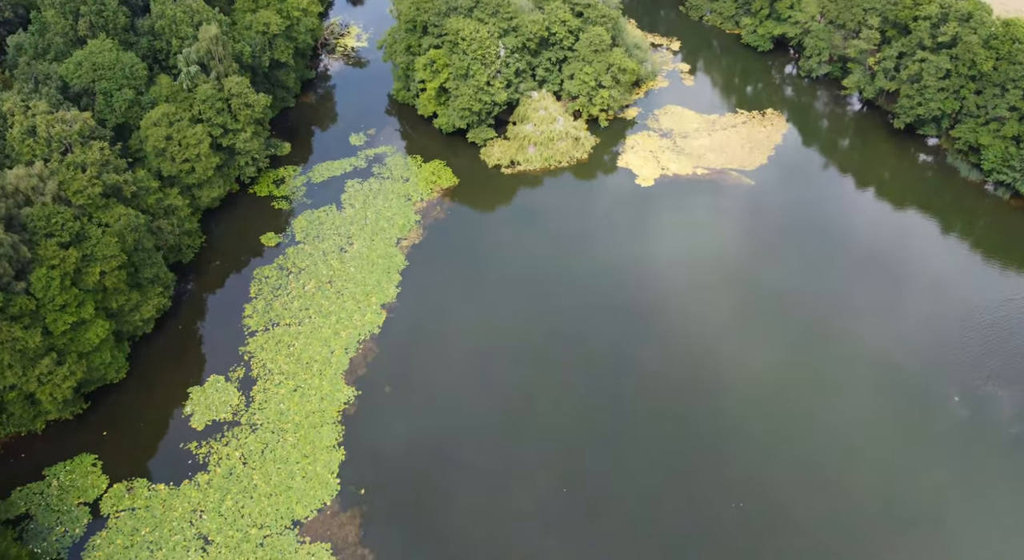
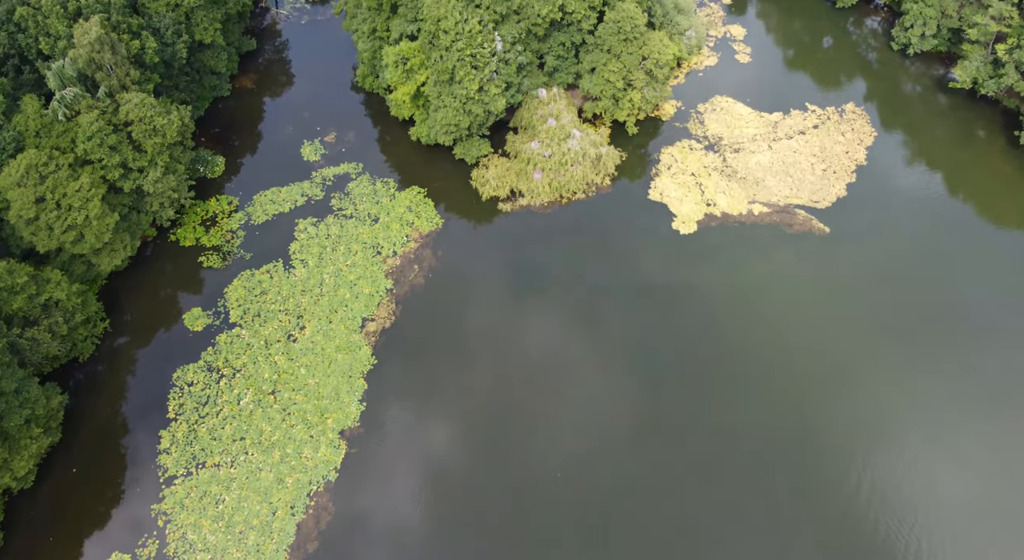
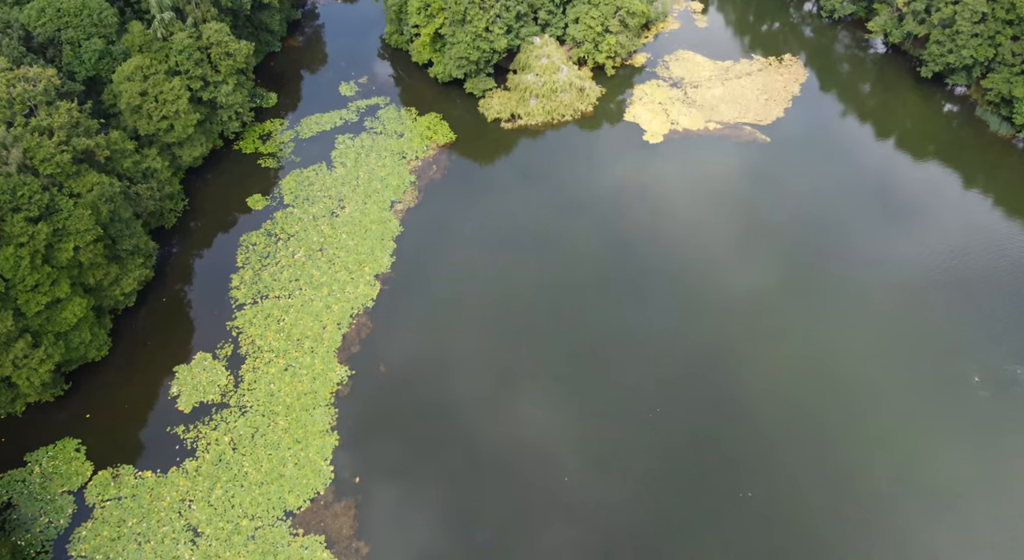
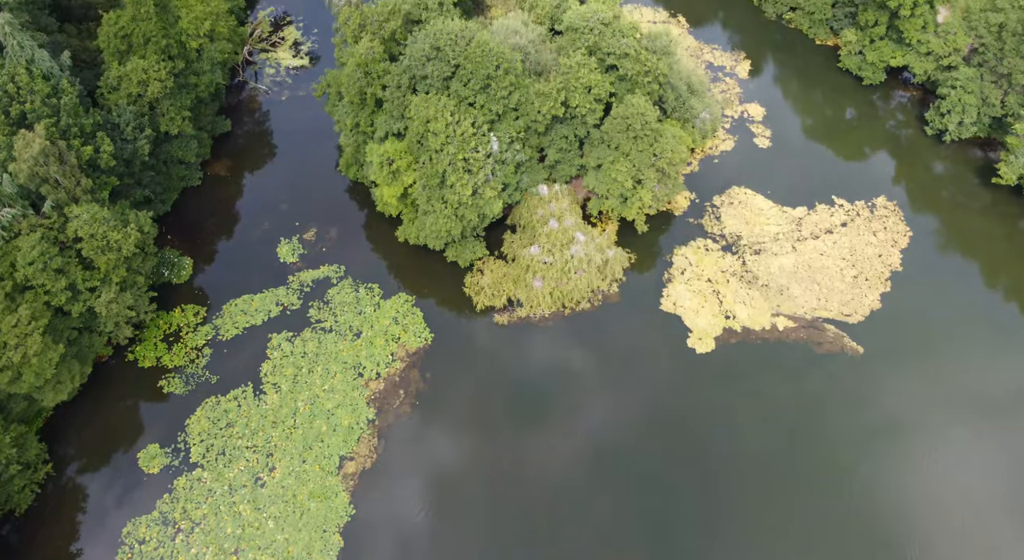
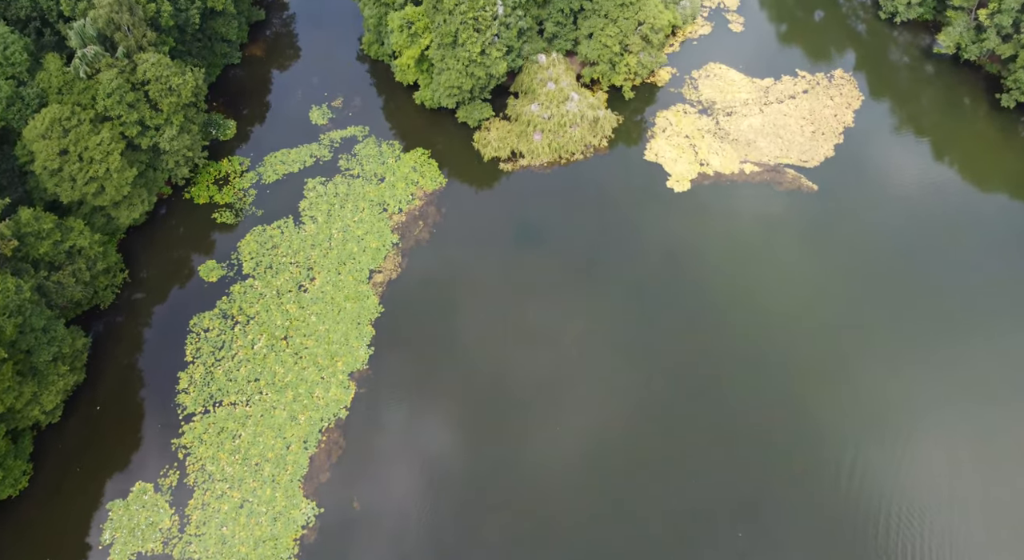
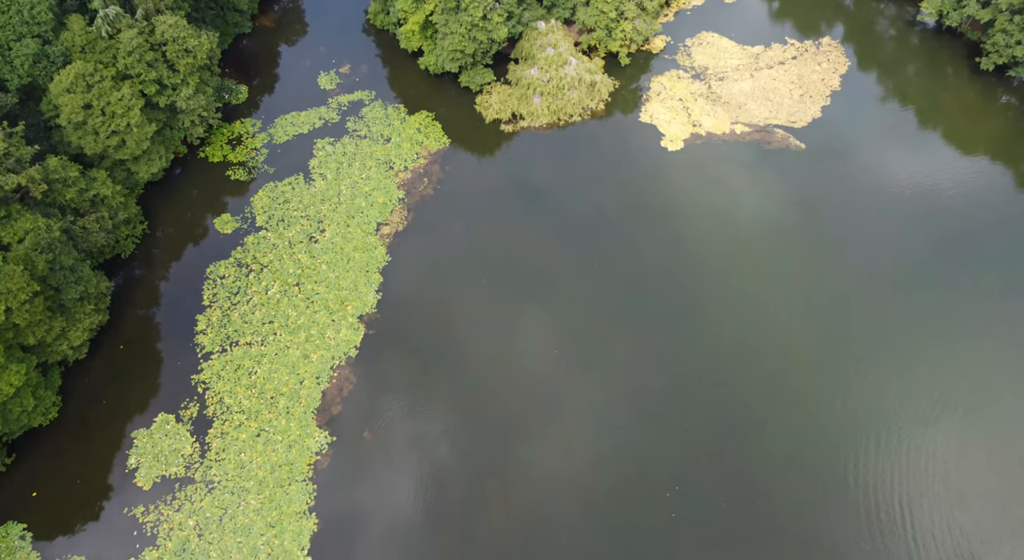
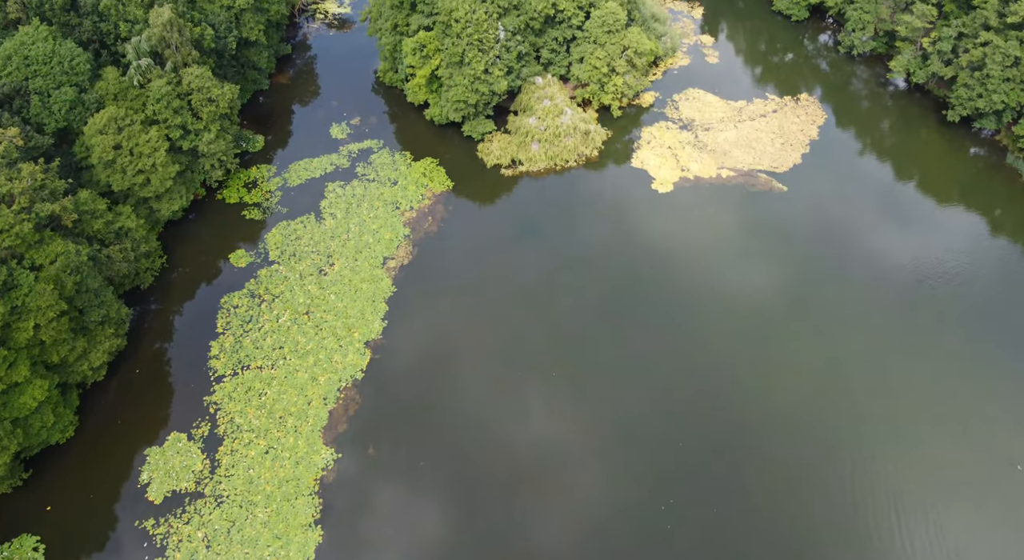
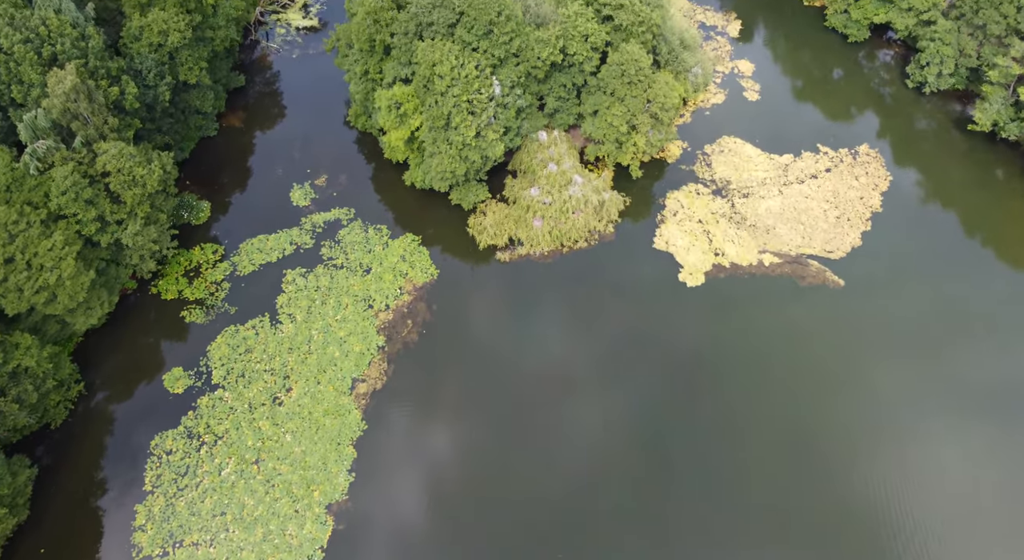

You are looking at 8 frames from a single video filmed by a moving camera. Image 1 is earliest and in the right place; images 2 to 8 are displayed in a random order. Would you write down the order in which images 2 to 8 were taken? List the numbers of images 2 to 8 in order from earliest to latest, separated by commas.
3, 7, 6, 5, 2, 8, 4
